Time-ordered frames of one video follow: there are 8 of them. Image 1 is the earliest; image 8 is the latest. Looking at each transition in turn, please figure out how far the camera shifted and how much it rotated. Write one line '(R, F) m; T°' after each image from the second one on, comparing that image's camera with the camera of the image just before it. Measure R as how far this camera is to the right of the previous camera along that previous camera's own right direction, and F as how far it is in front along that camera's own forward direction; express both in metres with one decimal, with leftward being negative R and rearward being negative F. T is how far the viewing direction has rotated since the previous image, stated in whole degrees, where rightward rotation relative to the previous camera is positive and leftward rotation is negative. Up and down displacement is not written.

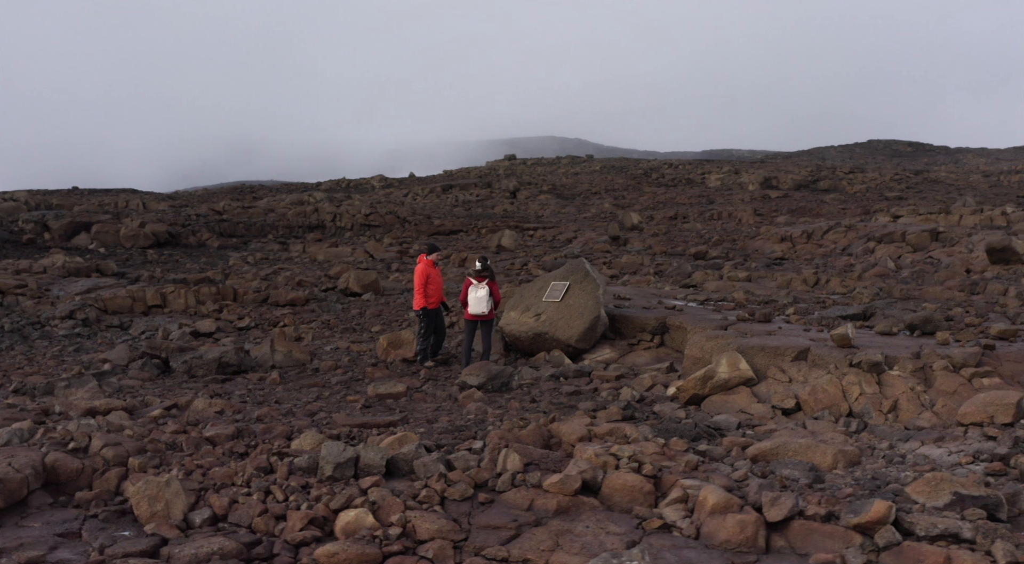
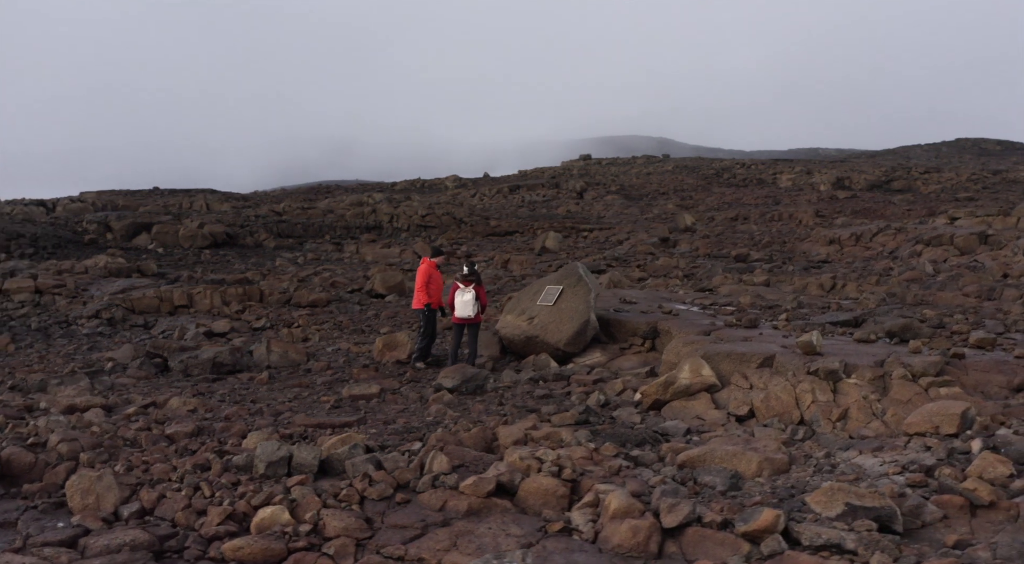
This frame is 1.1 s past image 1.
(+0.7, -0.1) m; -4°
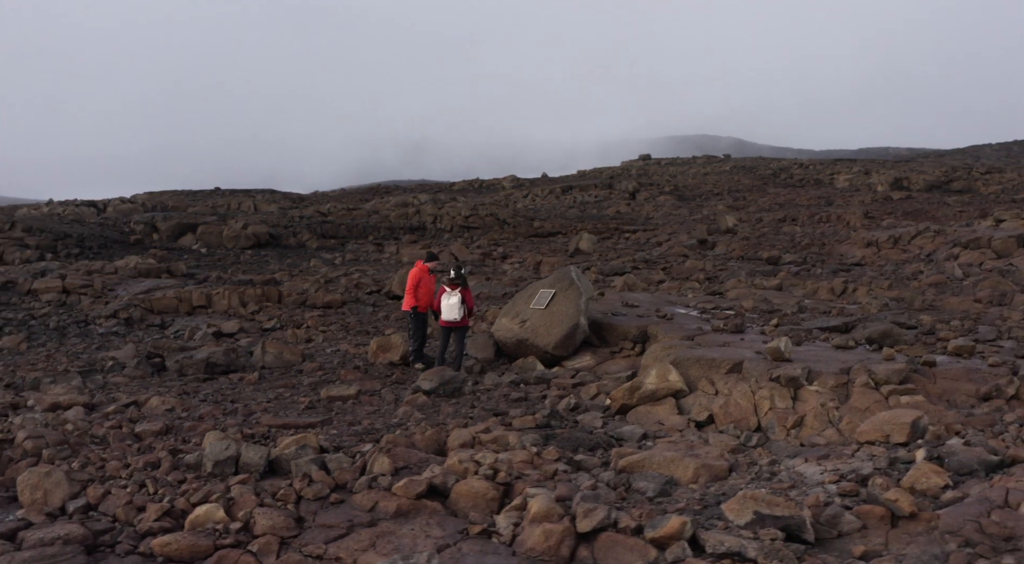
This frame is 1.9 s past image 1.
(+0.6, -0.1) m; -3°
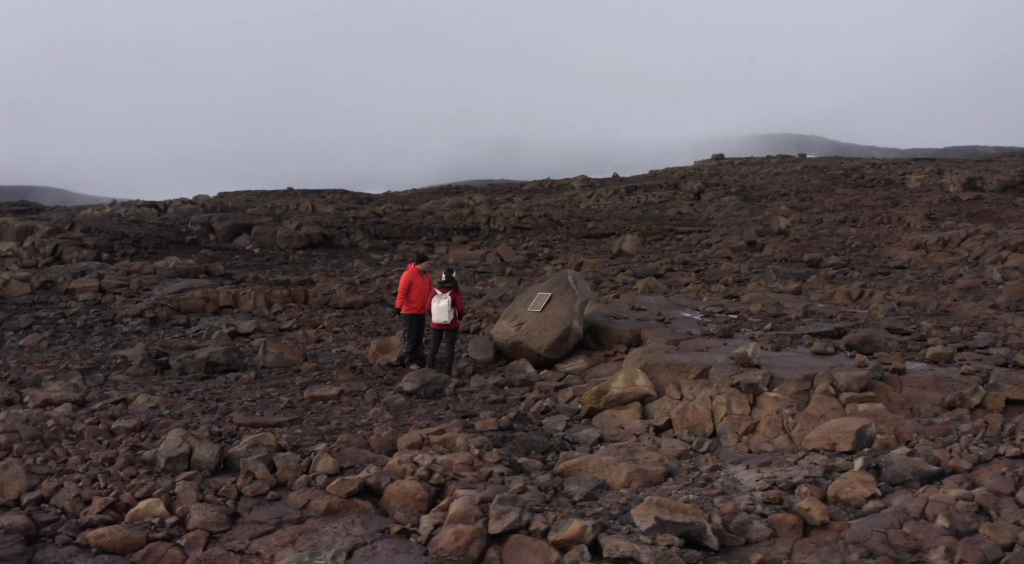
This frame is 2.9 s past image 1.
(+0.7, -0.1) m; -4°
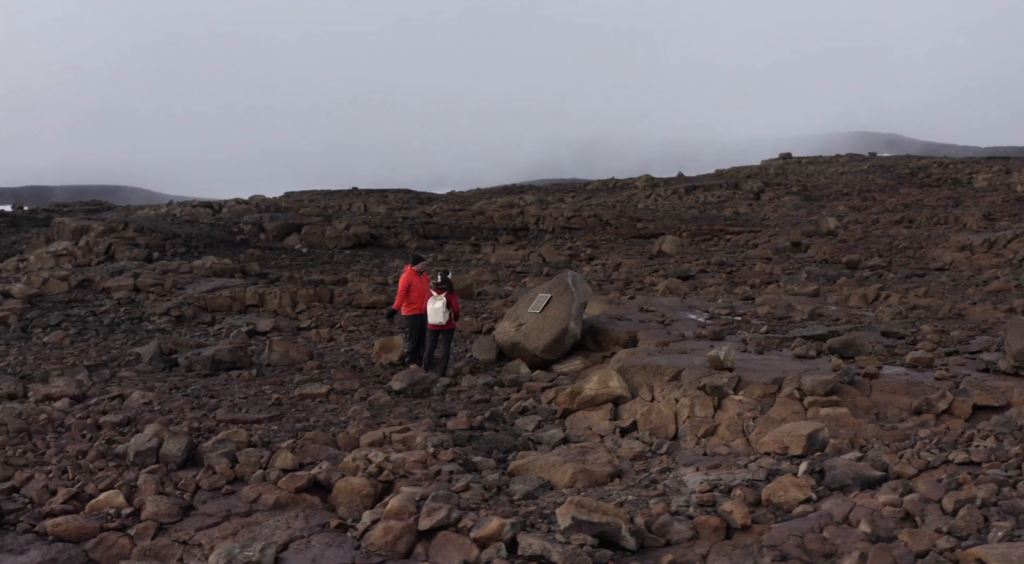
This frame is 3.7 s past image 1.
(+0.6, -0.1) m; -3°
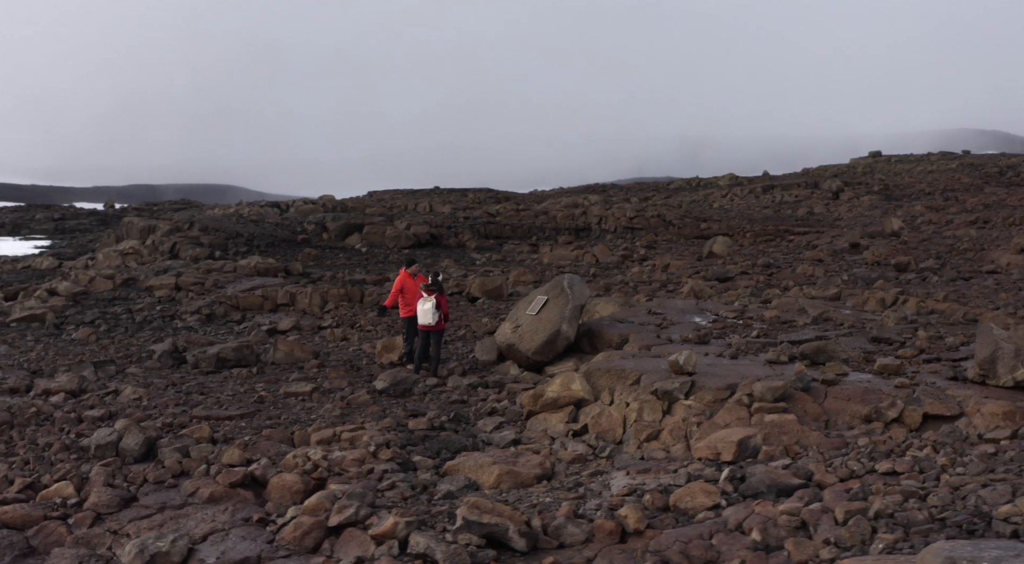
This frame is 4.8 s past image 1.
(+0.8, -0.1) m; -4°
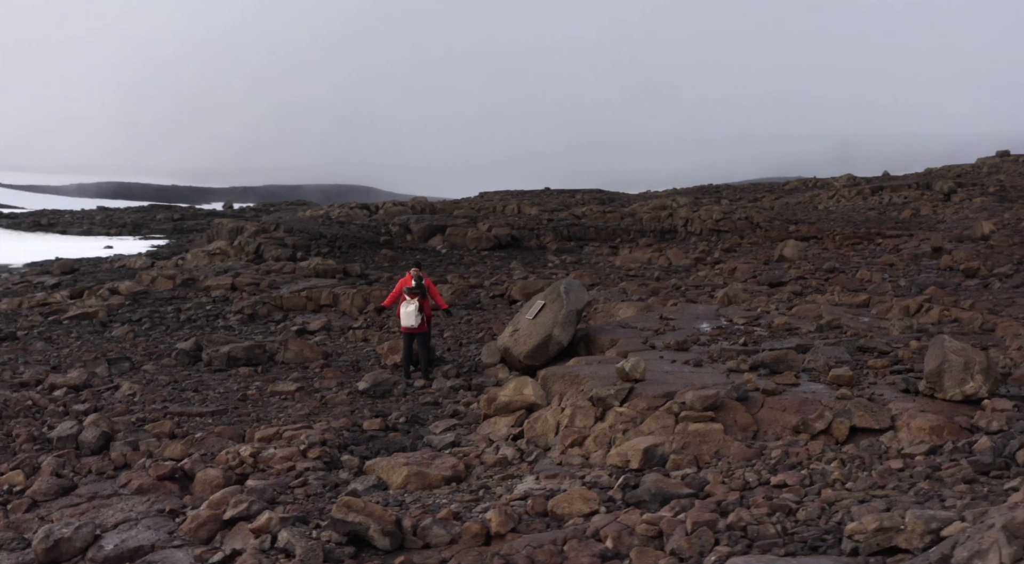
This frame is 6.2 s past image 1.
(+1.1, -0.1) m; -6°
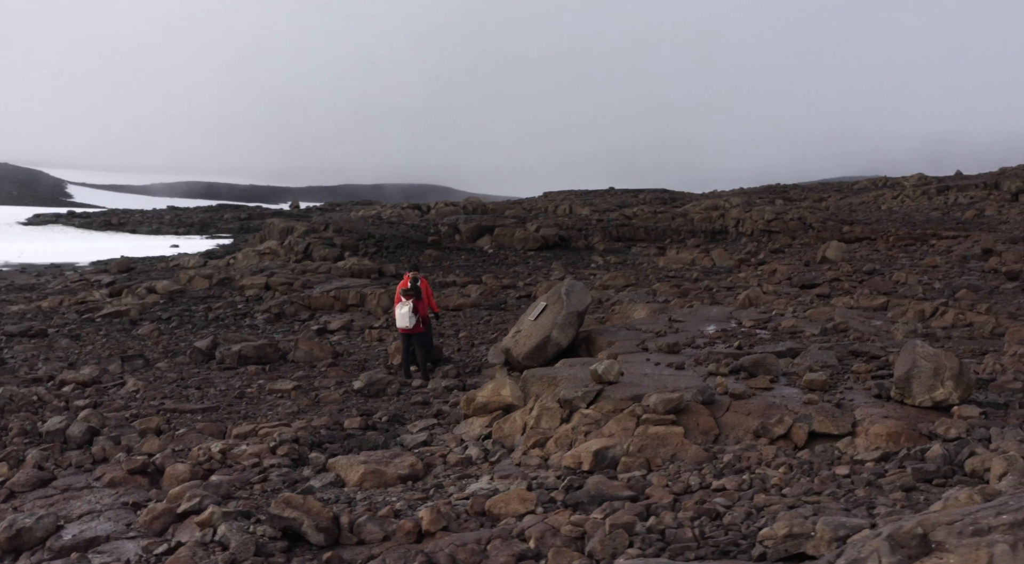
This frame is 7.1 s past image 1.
(+0.6, -0.1) m; -4°
